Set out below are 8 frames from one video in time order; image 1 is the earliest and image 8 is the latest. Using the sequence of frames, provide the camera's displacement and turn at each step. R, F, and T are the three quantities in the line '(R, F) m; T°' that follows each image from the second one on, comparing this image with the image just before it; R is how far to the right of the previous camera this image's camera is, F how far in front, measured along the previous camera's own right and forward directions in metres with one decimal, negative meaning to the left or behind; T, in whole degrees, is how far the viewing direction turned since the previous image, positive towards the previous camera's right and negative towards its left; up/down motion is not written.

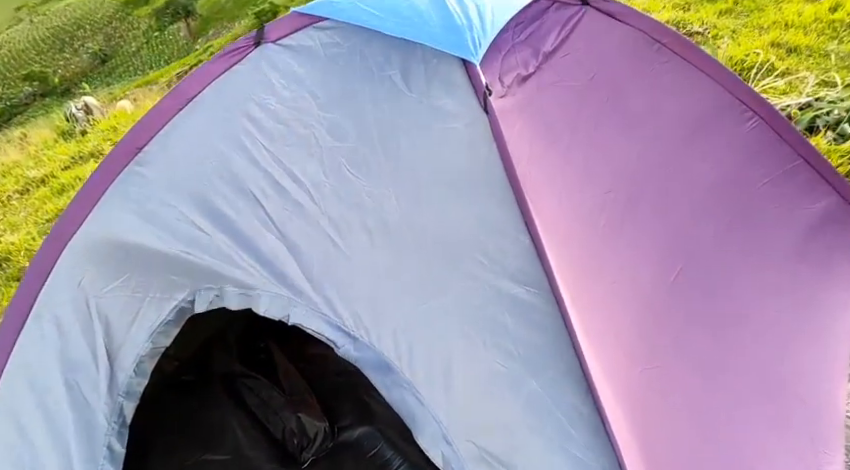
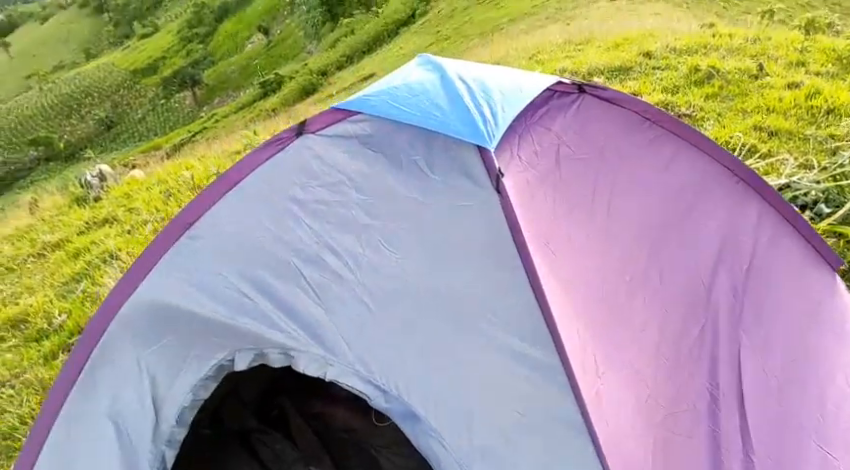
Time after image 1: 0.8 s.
(-0.1, -0.2) m; 0°
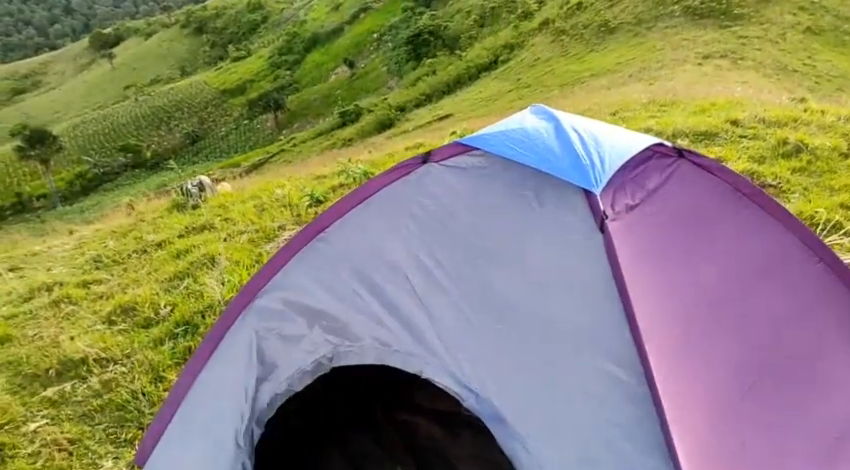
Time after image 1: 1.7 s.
(-0.2, -0.3) m; -6°
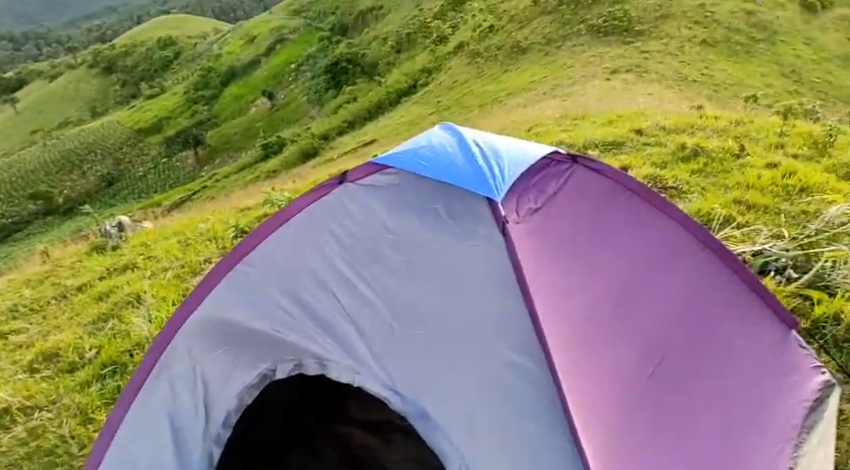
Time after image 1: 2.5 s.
(+0.1, -0.2) m; +7°
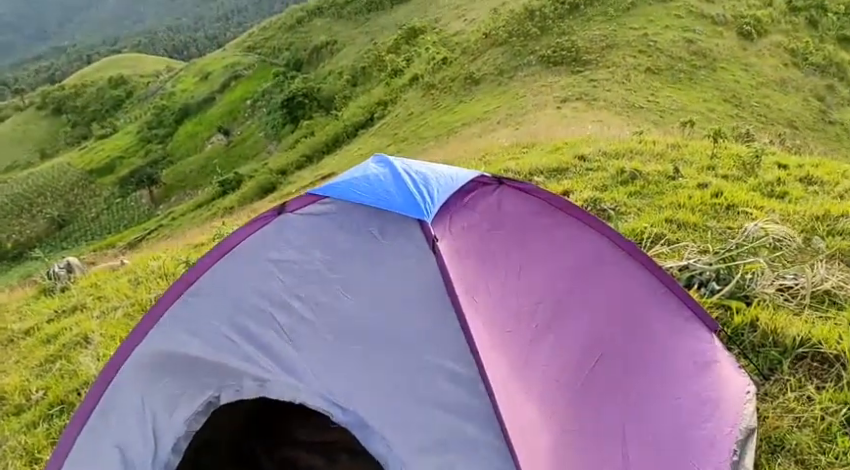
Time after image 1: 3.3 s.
(+0.1, -0.2) m; +4°
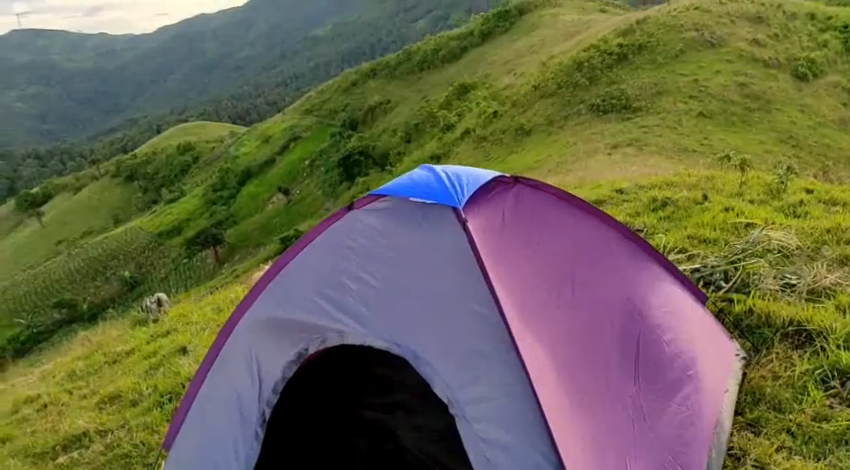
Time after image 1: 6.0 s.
(+0.1, -0.8) m; -5°
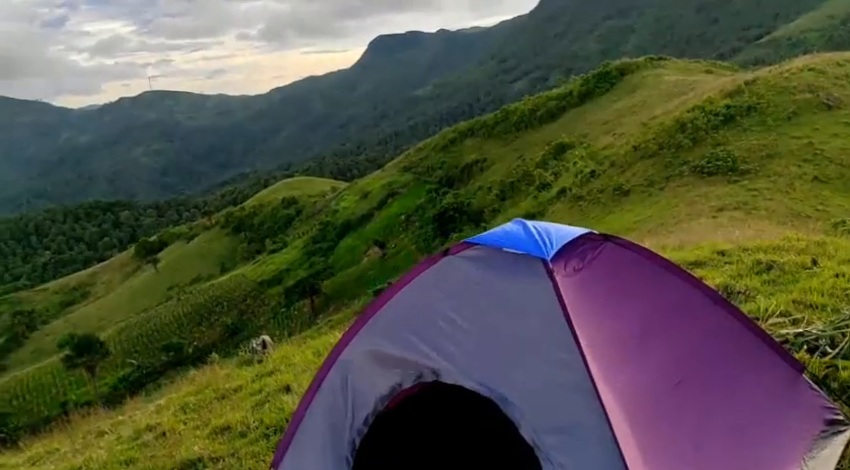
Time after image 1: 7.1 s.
(0.0, -0.3) m; -9°
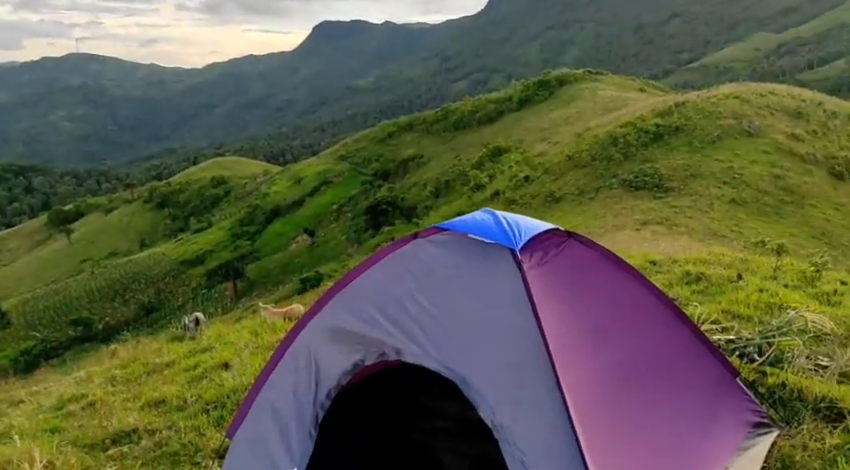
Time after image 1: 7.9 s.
(-0.3, 0.0) m; +7°
